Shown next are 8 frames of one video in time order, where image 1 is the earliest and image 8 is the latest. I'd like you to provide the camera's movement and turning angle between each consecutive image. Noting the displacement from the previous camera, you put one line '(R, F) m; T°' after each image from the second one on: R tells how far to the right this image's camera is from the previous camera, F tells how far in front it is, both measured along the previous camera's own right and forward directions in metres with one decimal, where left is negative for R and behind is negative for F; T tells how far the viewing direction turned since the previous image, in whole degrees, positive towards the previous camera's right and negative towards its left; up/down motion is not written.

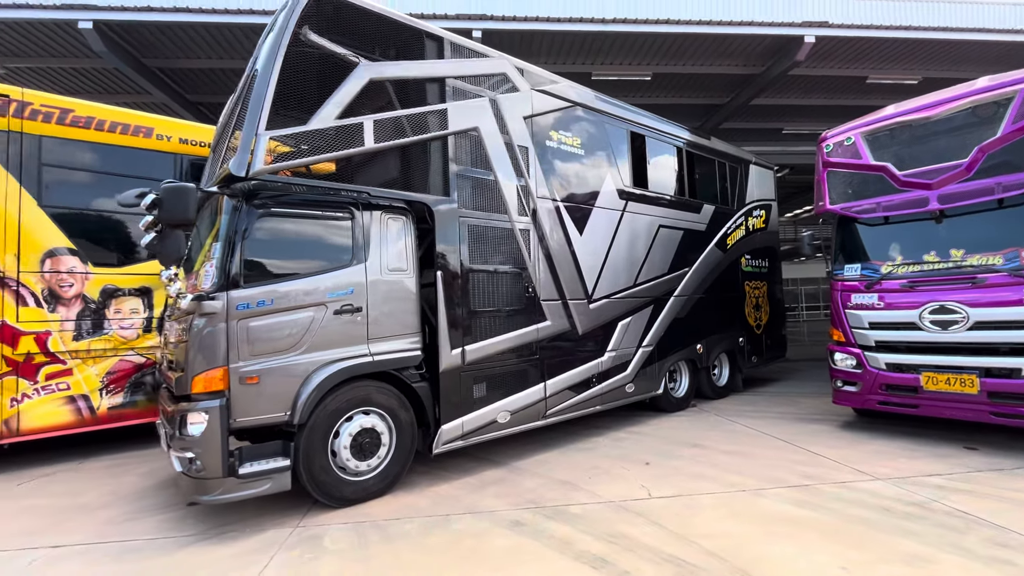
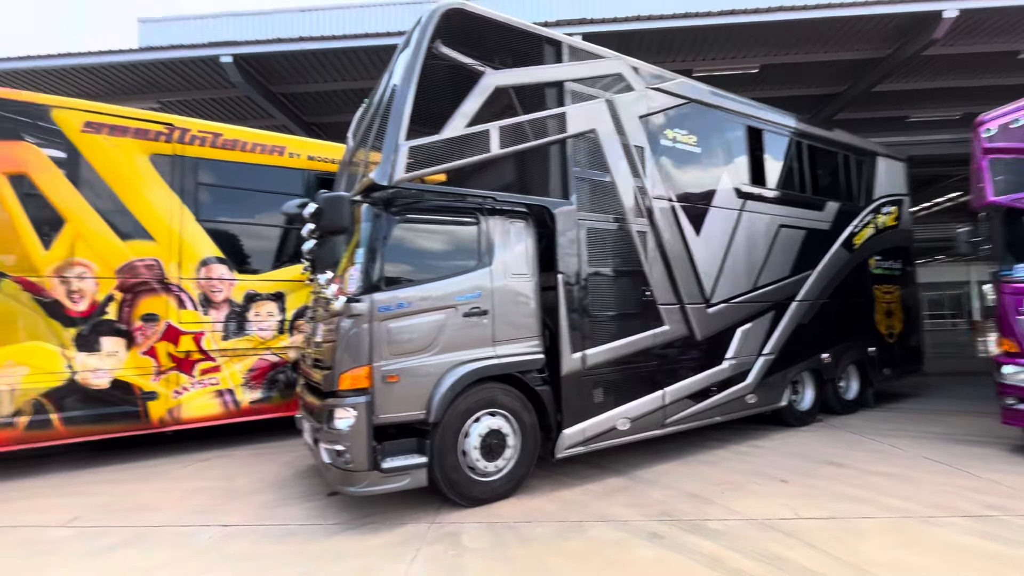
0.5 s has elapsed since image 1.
(-0.4, 0.0) m; -9°
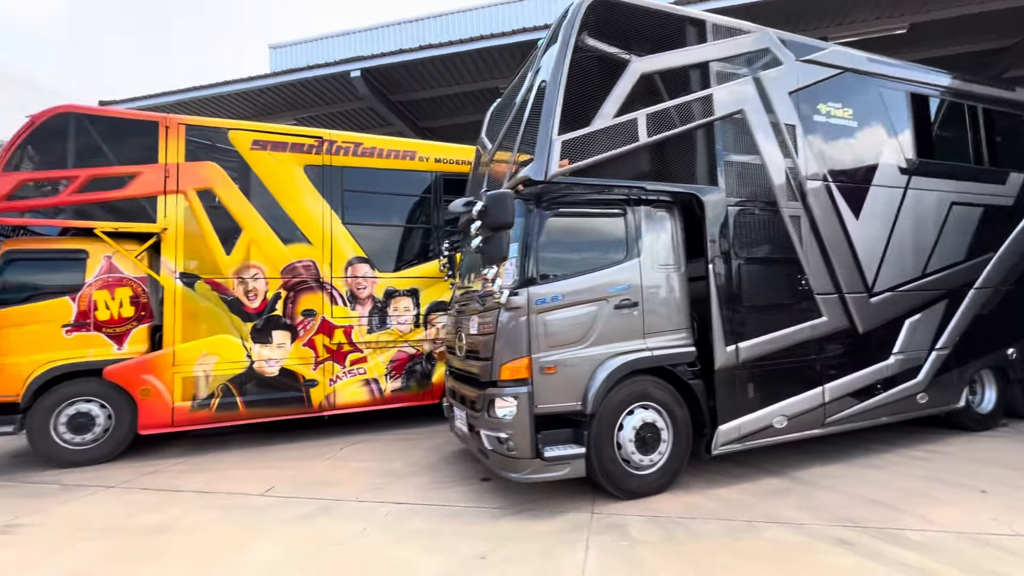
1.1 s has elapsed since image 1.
(-0.5, -0.1) m; -10°
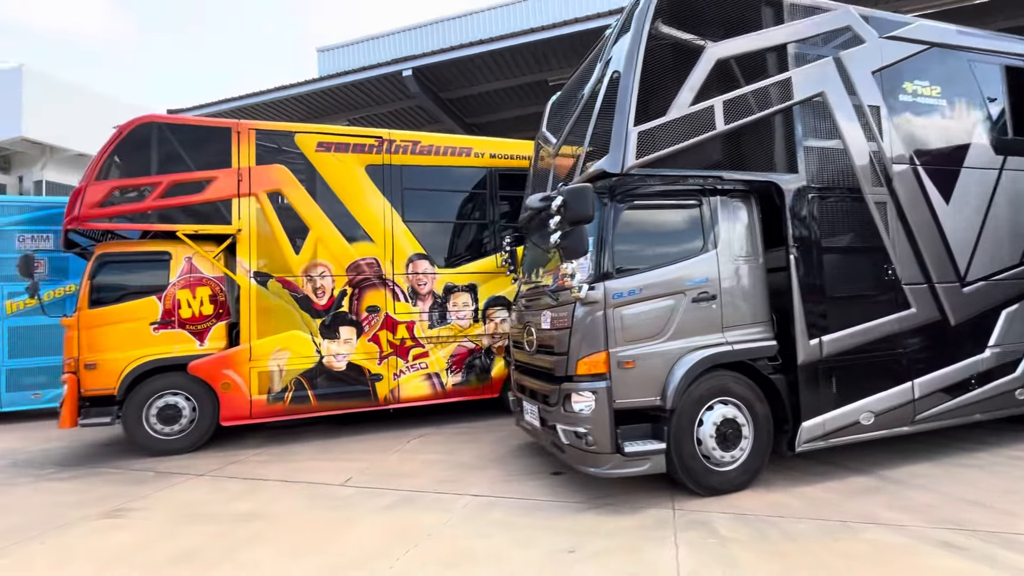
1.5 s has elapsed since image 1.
(-0.3, 0.0) m; -4°
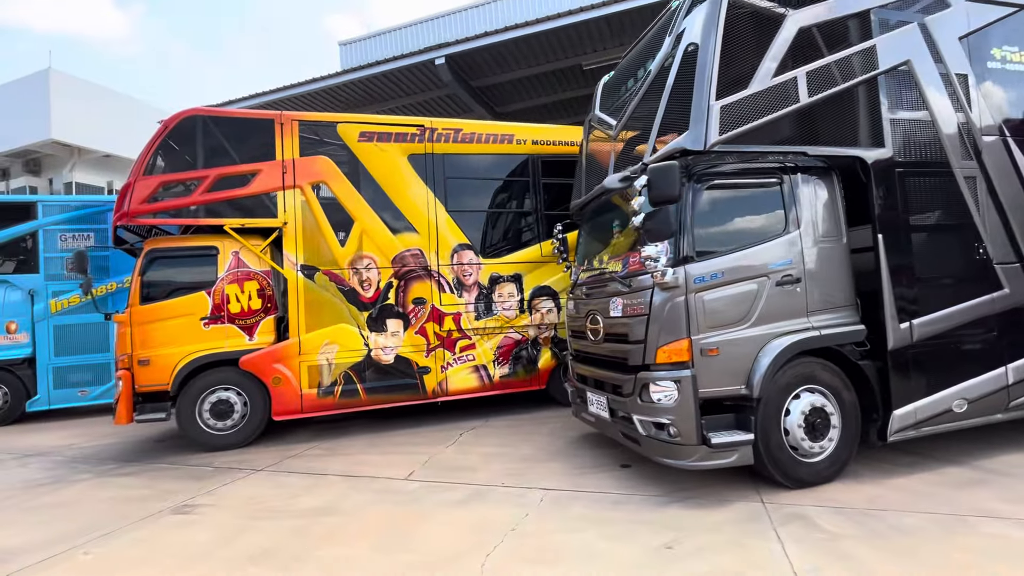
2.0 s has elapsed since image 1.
(-0.5, +0.1) m; -2°
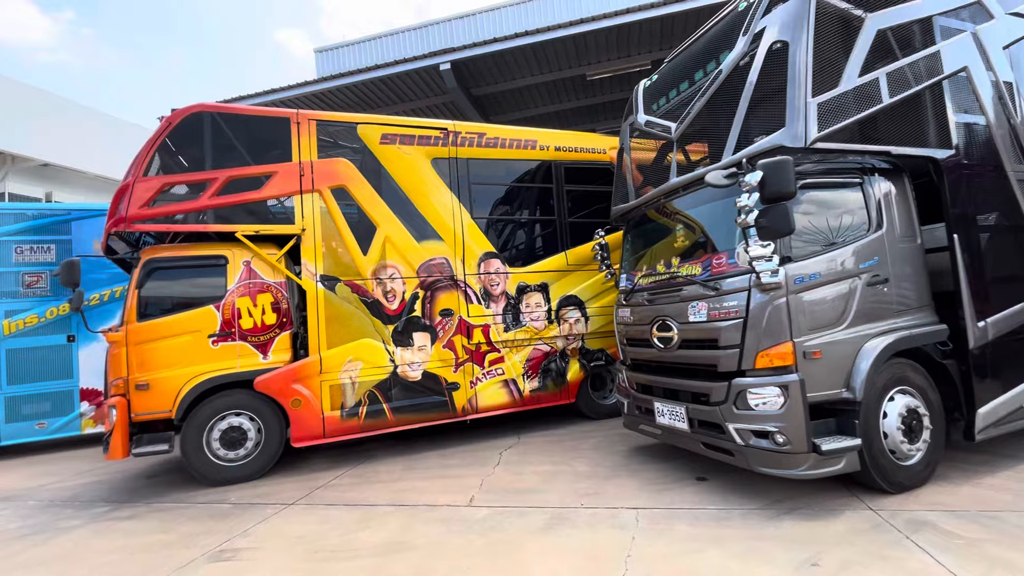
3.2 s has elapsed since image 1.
(-1.0, +0.3) m; +5°
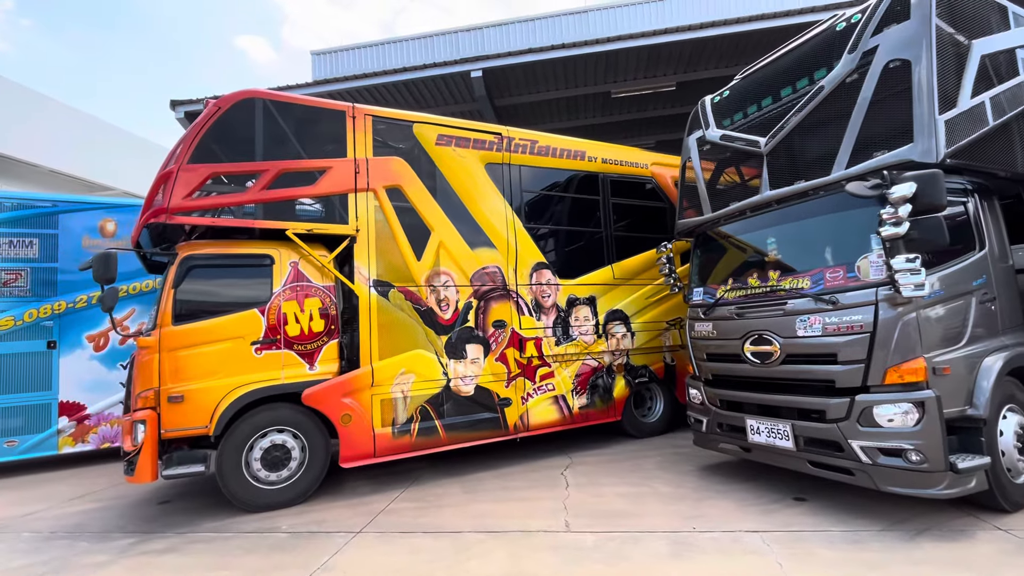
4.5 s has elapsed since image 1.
(-1.2, +0.3) m; +5°
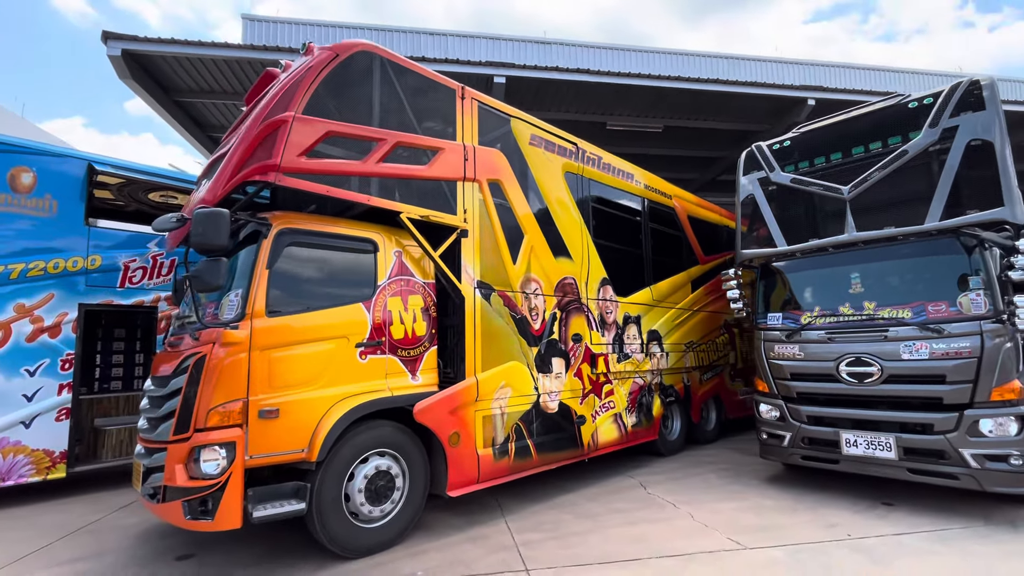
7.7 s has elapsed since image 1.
(-2.6, +0.7) m; +17°
